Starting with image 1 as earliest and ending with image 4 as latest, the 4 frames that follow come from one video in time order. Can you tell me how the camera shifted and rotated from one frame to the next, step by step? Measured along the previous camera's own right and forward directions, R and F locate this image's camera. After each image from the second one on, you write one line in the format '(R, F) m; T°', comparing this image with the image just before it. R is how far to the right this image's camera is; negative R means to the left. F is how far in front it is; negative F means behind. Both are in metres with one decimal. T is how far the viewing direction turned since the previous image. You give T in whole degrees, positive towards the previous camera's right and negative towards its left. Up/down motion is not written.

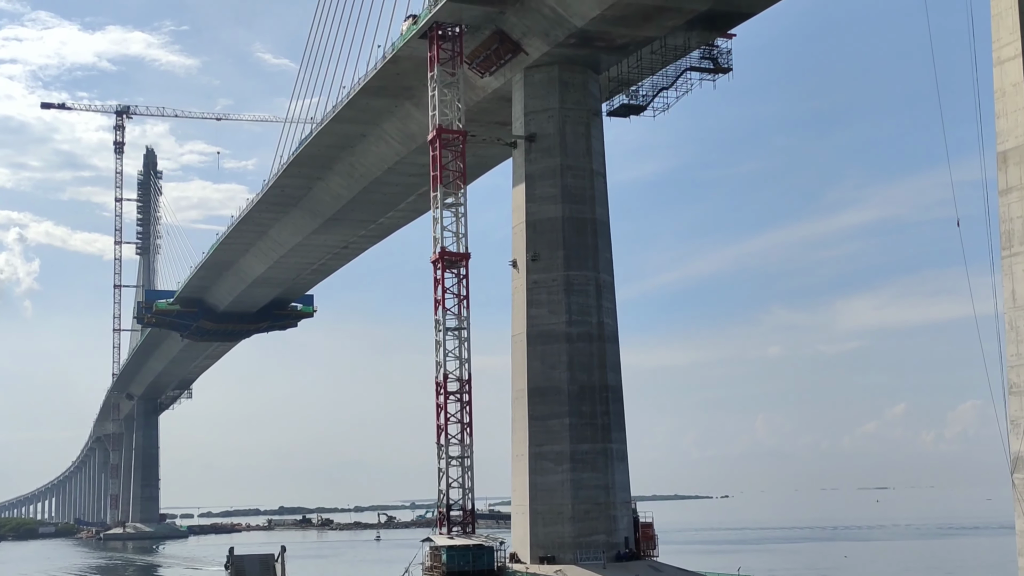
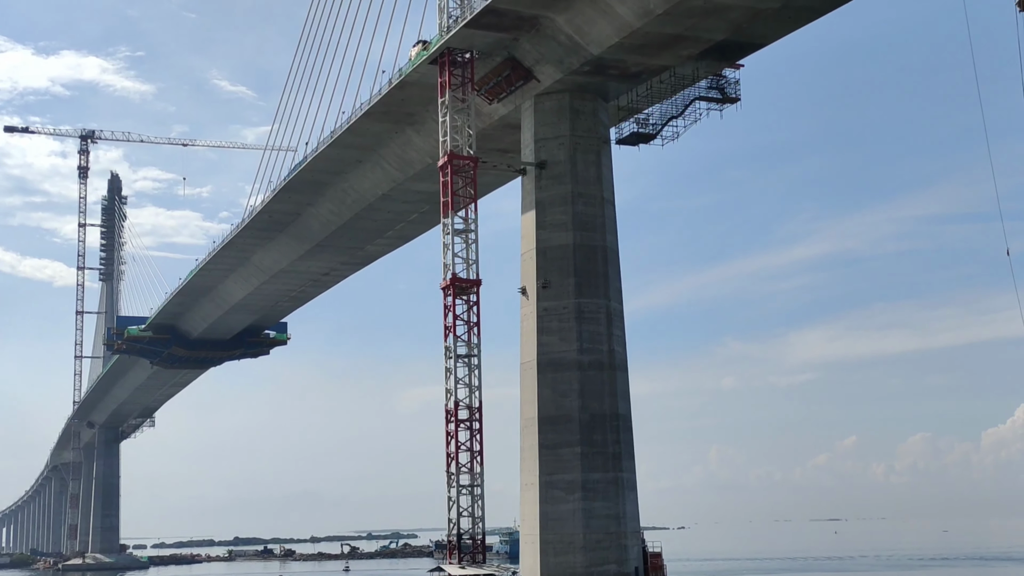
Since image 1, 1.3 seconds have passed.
(-1.7, +0.3) m; +2°
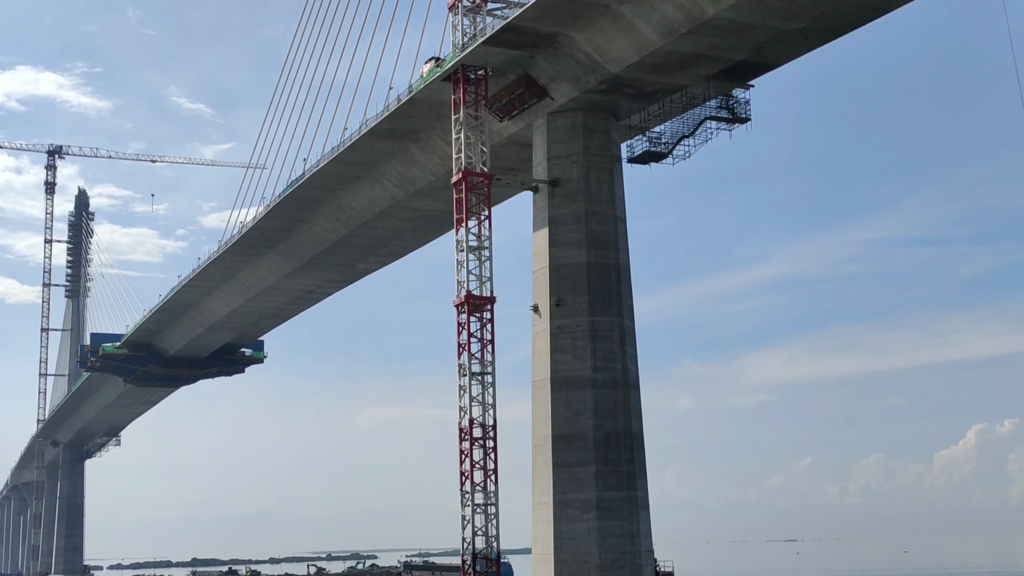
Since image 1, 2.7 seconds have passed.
(-1.7, +0.2) m; +2°
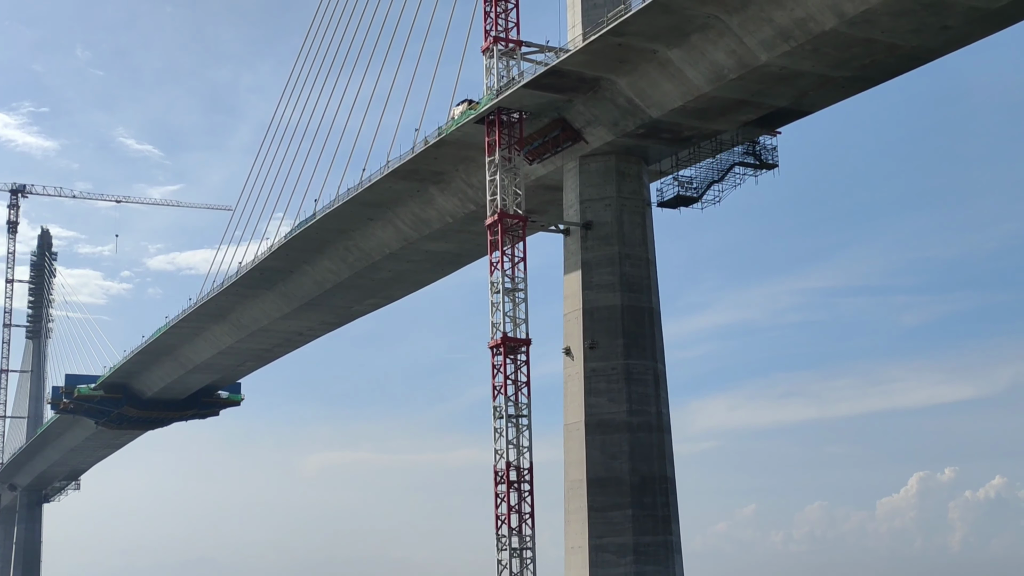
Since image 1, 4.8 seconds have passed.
(-2.6, +0.1) m; +2°
